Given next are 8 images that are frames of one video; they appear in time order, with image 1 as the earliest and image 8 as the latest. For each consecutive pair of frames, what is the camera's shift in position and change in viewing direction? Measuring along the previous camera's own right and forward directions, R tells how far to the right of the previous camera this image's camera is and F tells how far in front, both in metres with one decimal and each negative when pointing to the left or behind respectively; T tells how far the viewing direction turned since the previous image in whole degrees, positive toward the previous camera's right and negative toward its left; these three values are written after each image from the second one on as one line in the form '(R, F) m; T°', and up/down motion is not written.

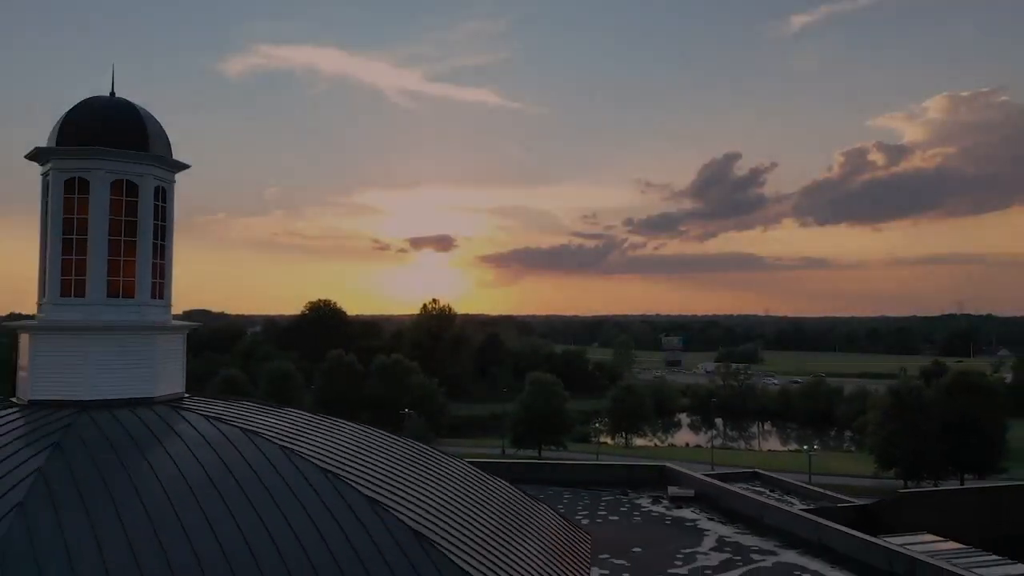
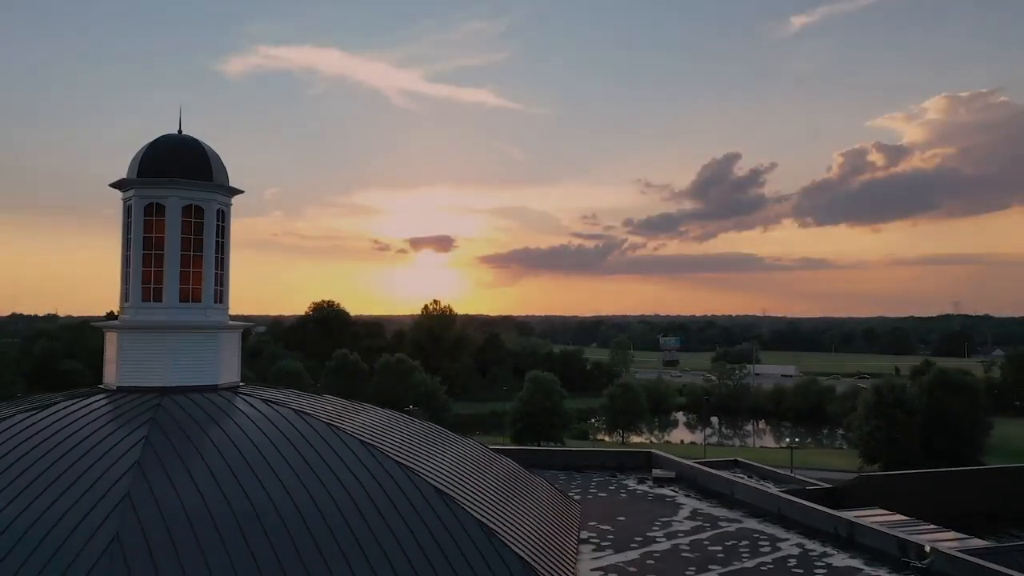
(0.0, -2.7) m; 0°
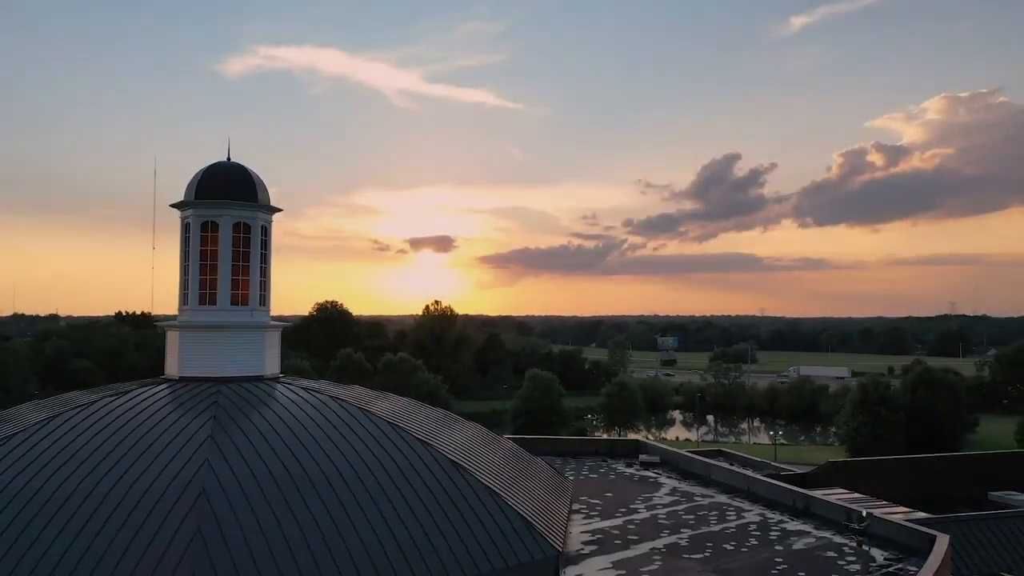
(0.0, -2.7) m; 0°
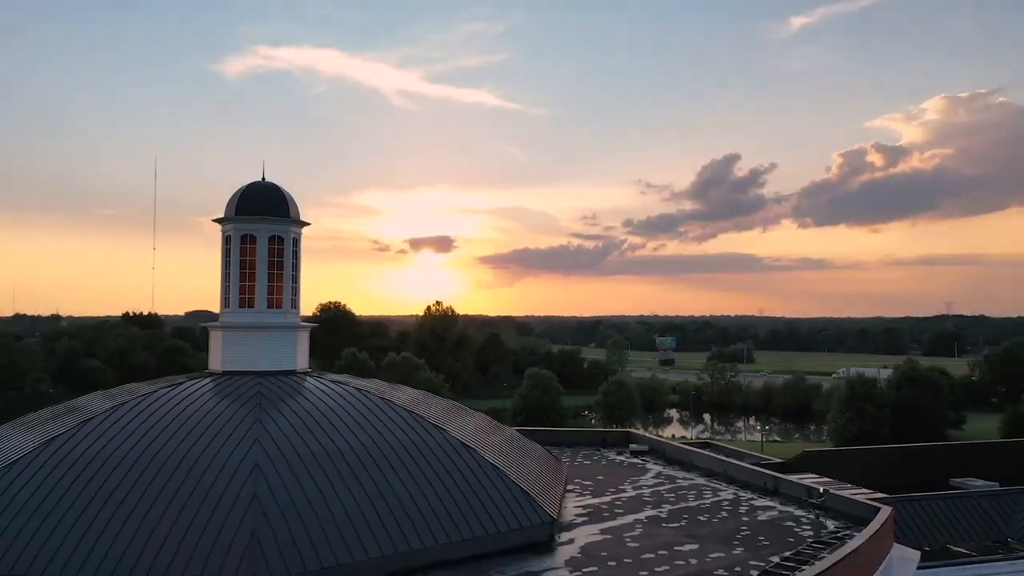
(0.0, -2.5) m; 0°
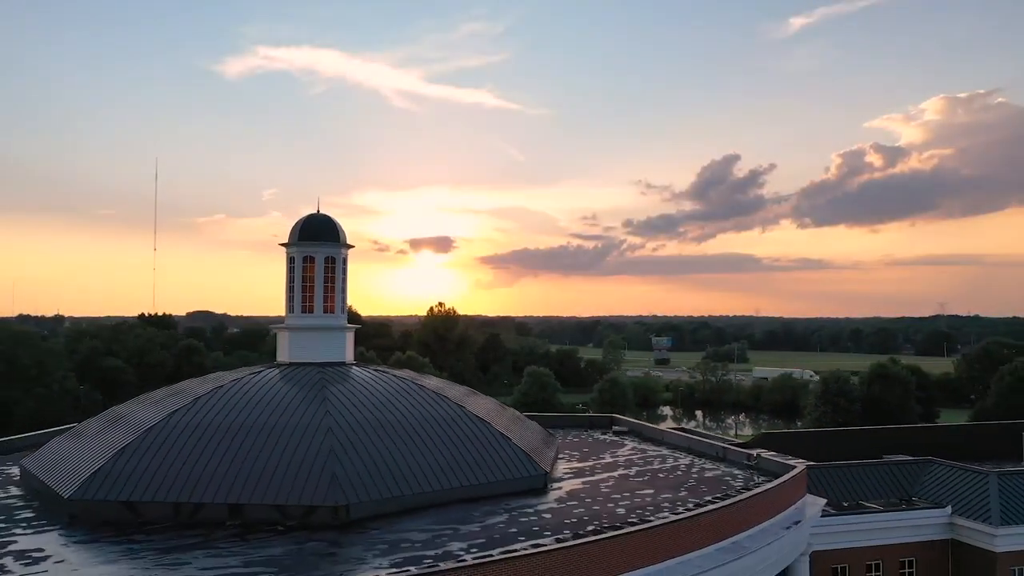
(-0.1, -5.7) m; 0°
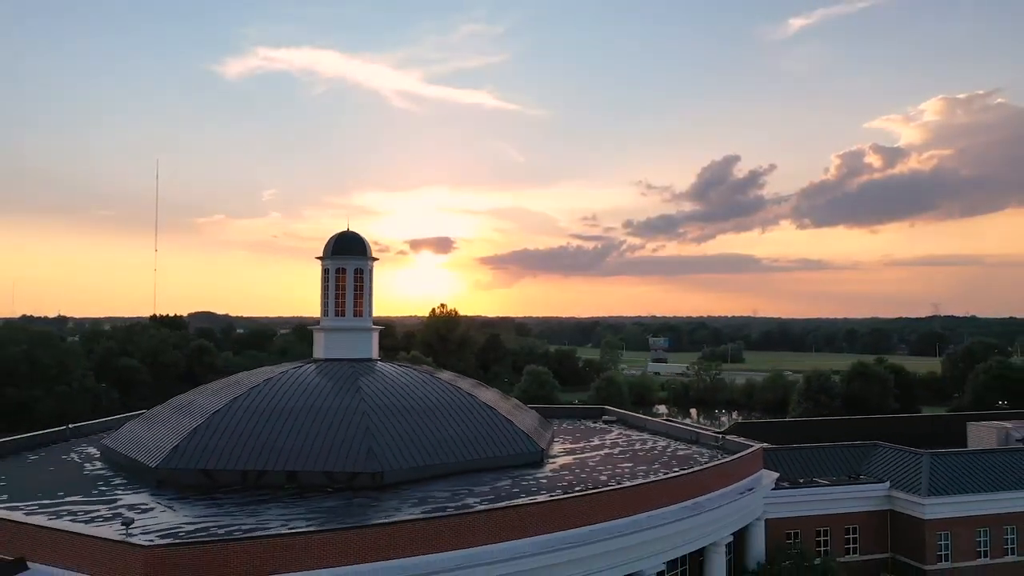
(-0.1, -4.6) m; 0°
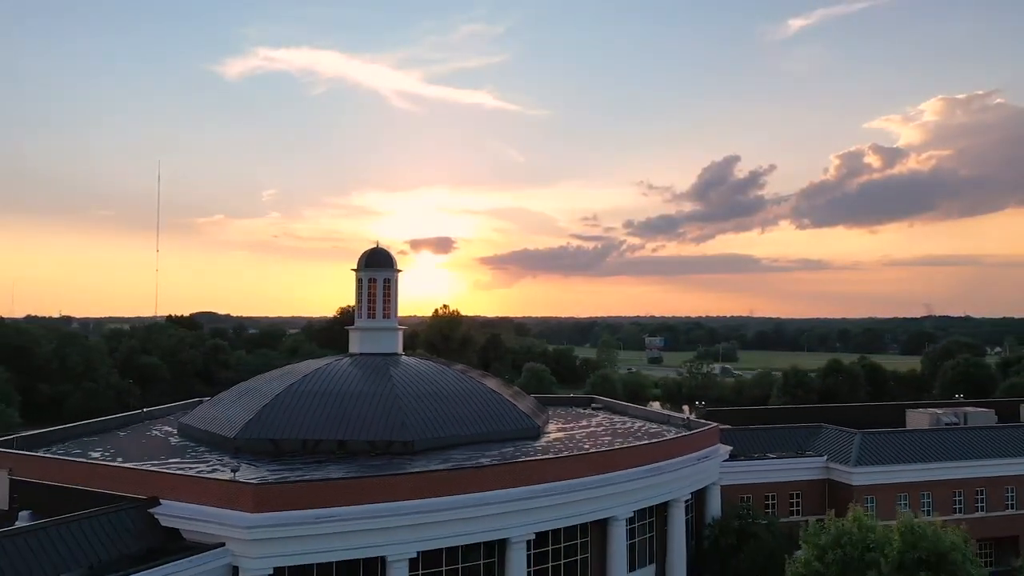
(-0.1, -6.4) m; 0°
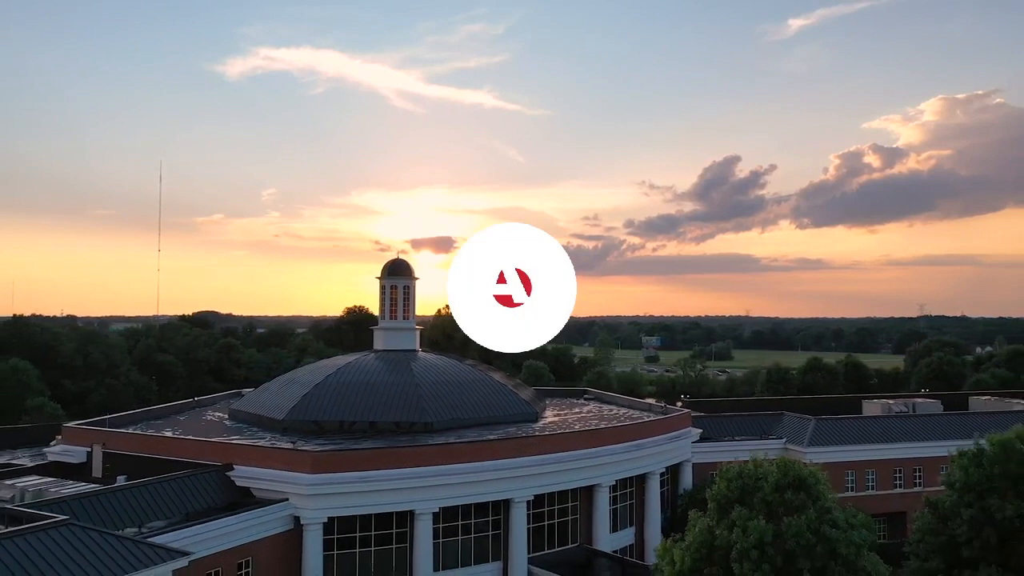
(-0.1, -6.0) m; 0°
